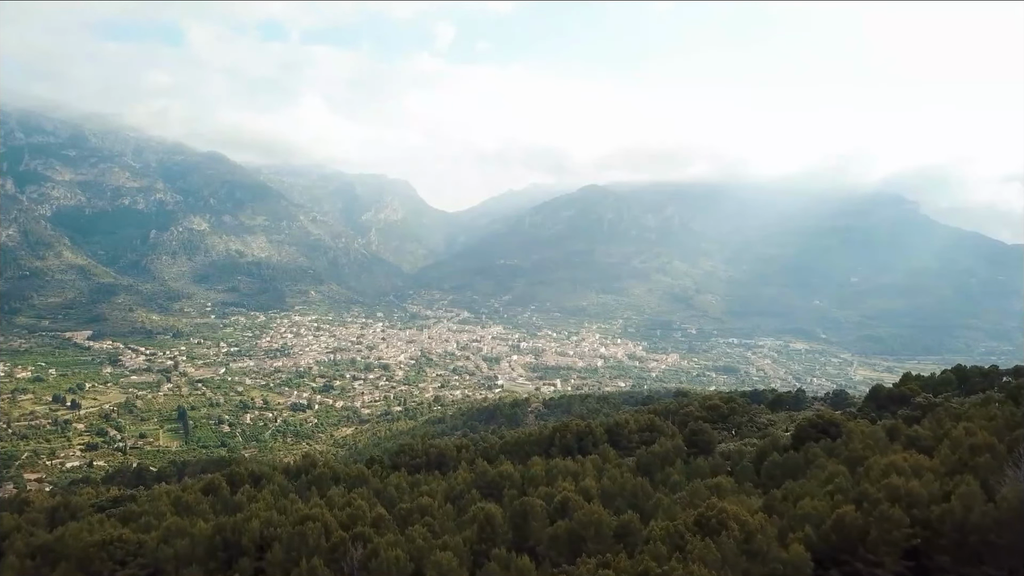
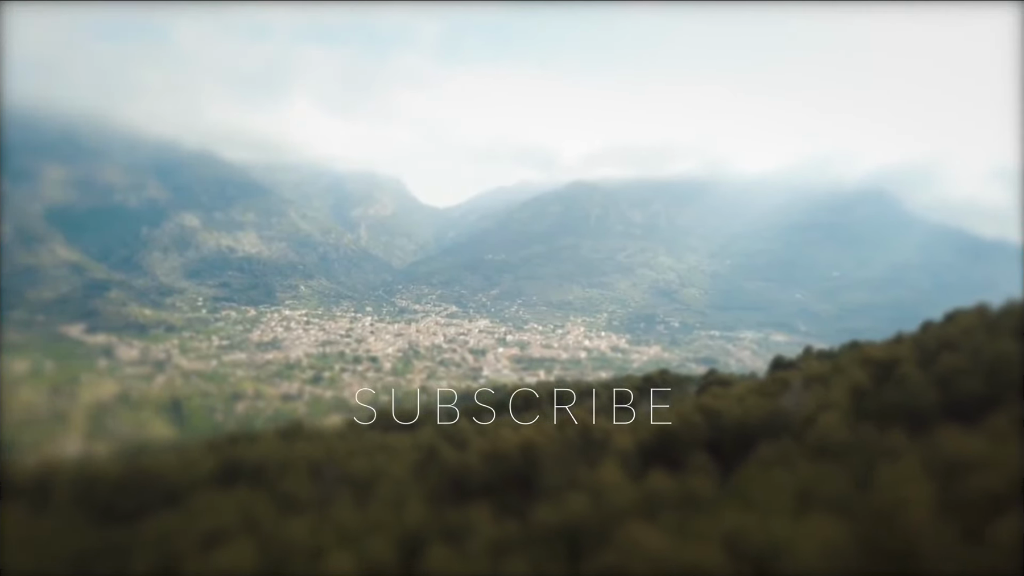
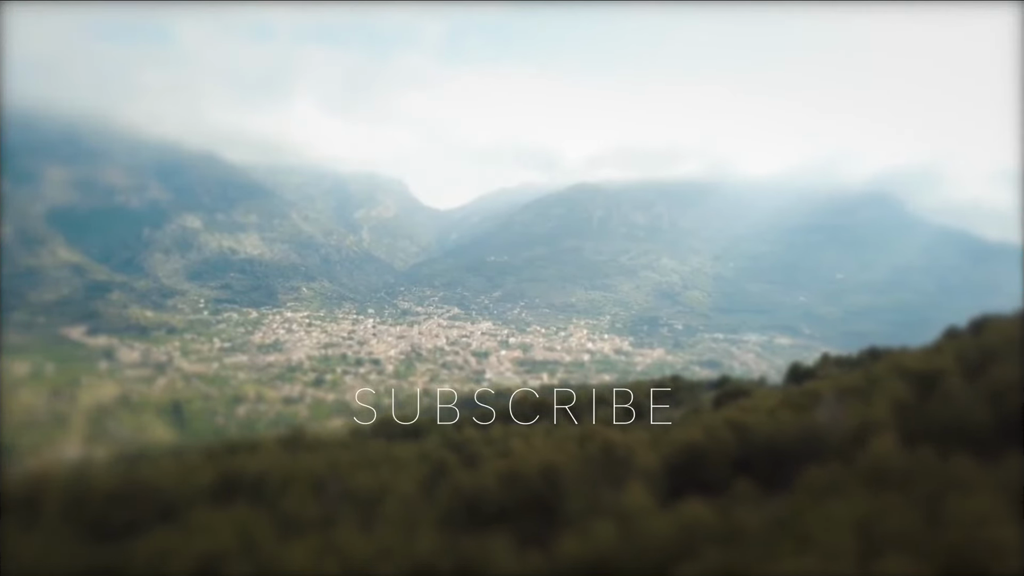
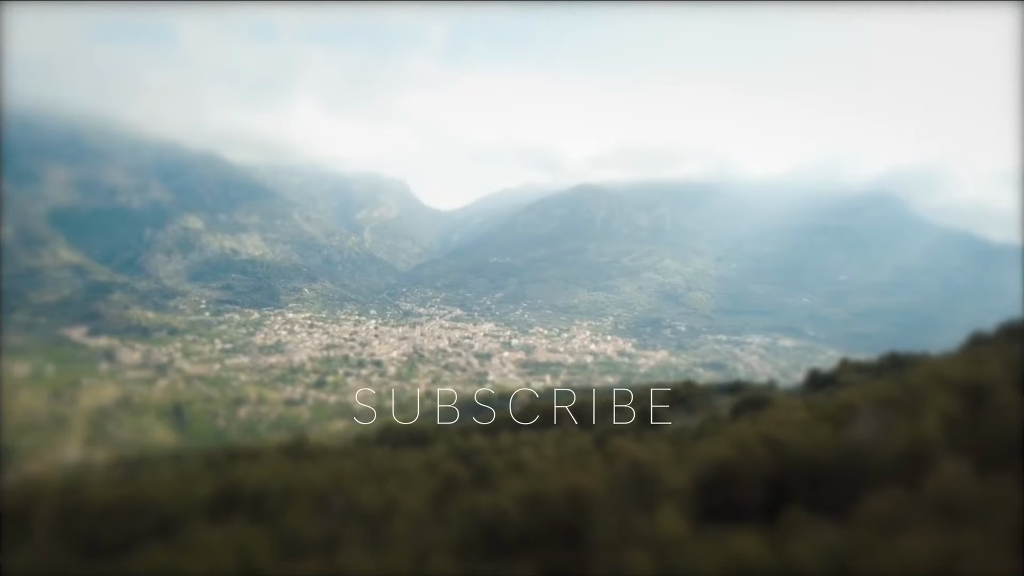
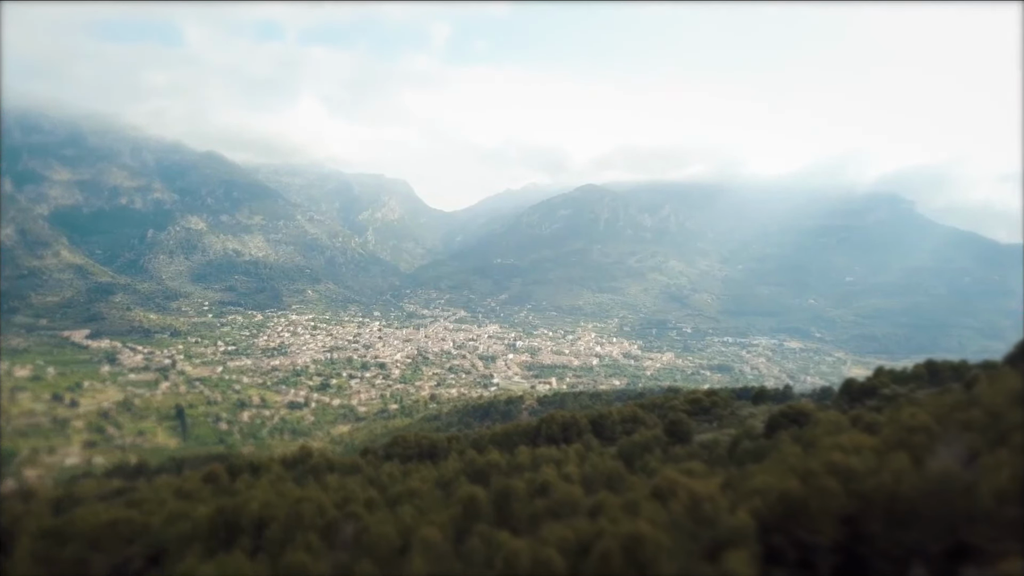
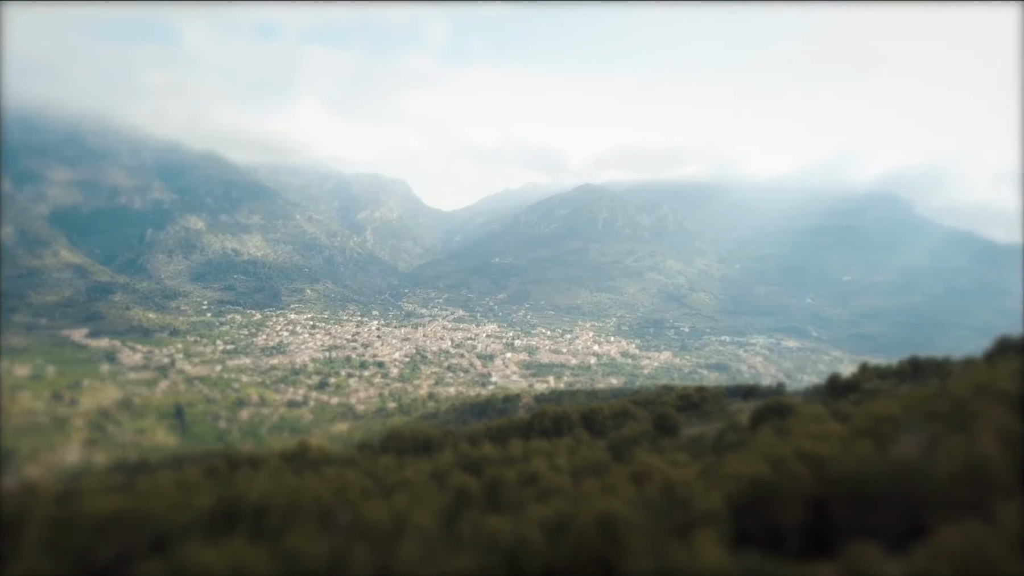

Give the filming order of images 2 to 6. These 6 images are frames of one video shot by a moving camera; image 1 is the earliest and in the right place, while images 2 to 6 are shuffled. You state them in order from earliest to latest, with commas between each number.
5, 6, 4, 3, 2
